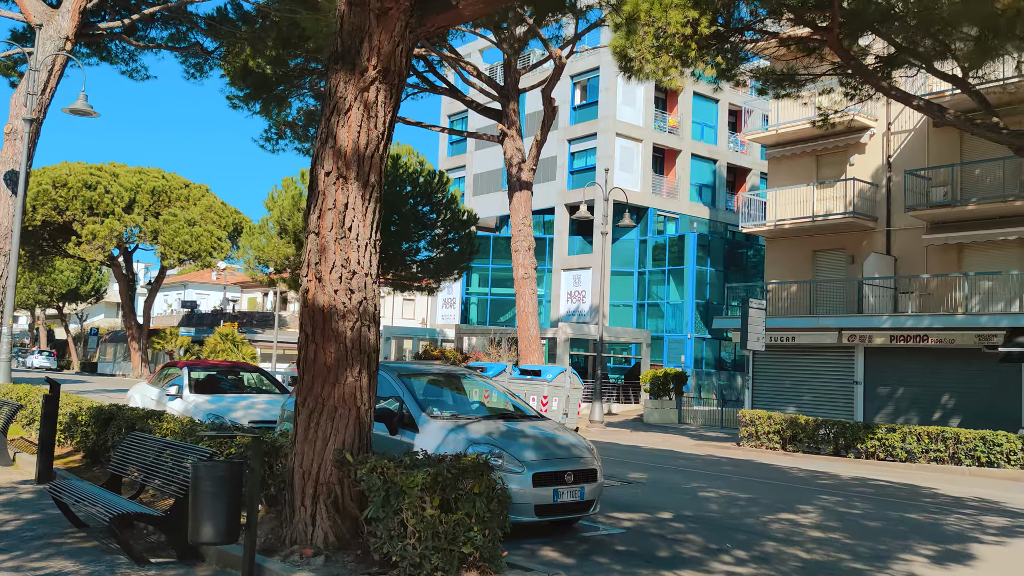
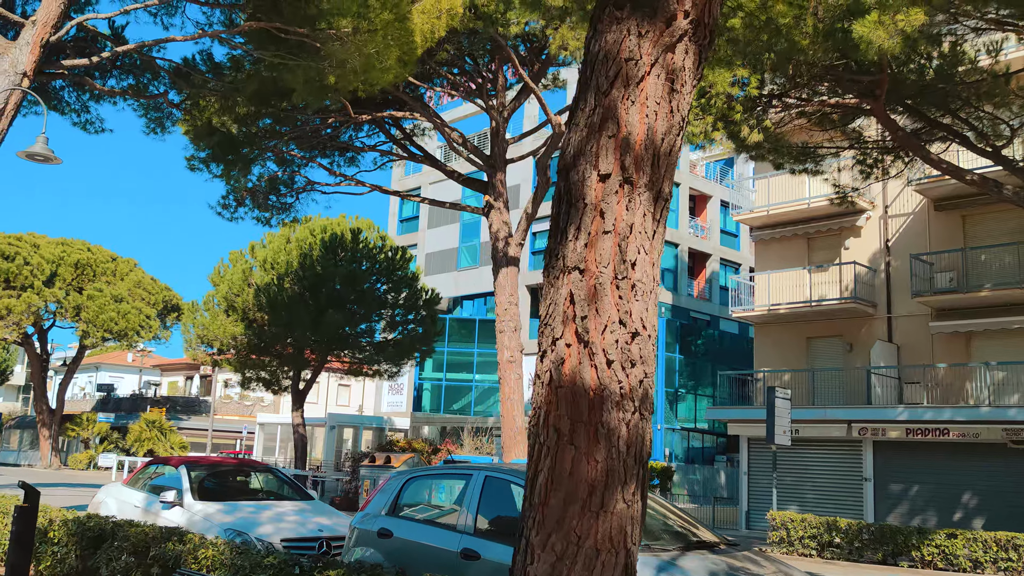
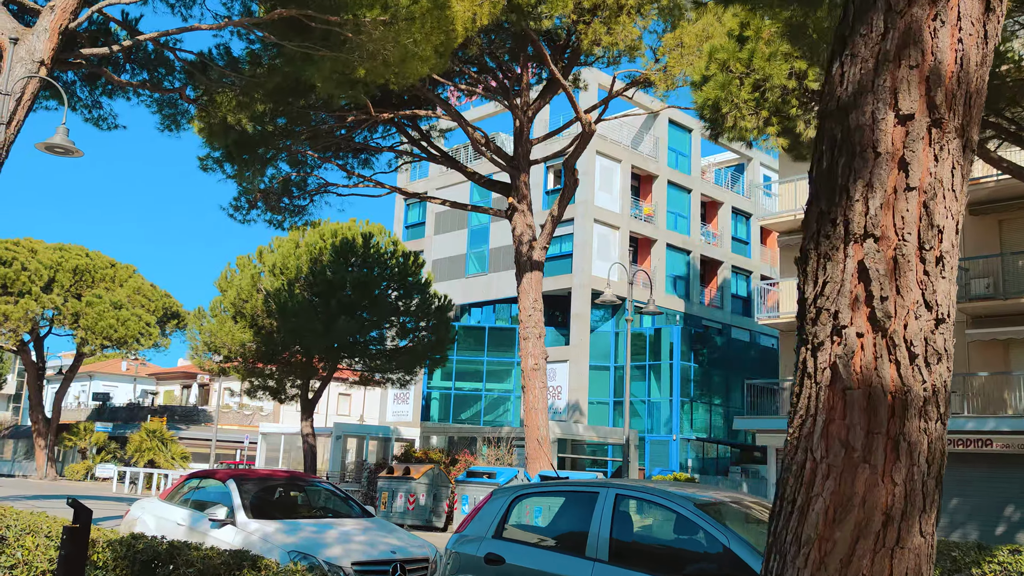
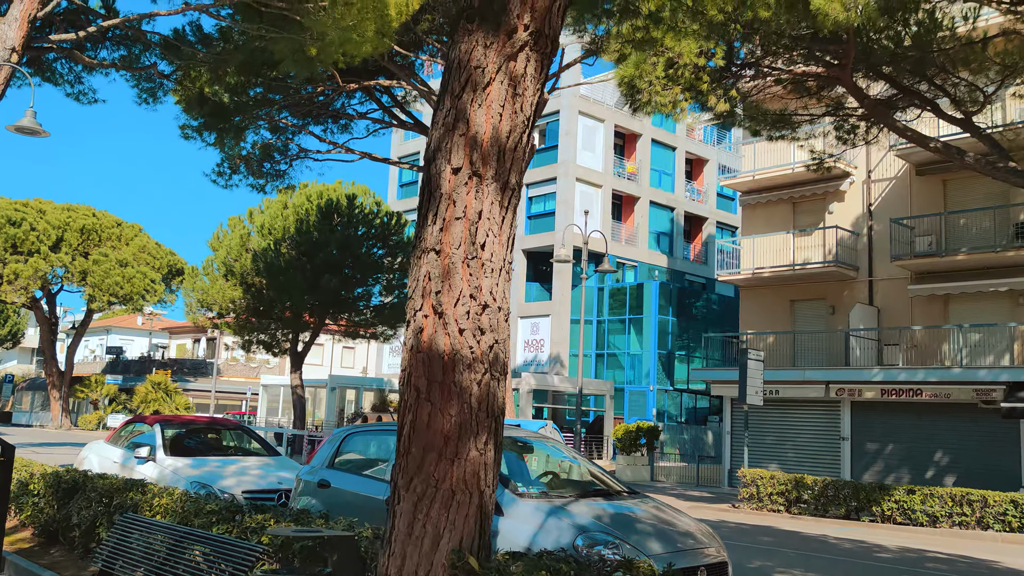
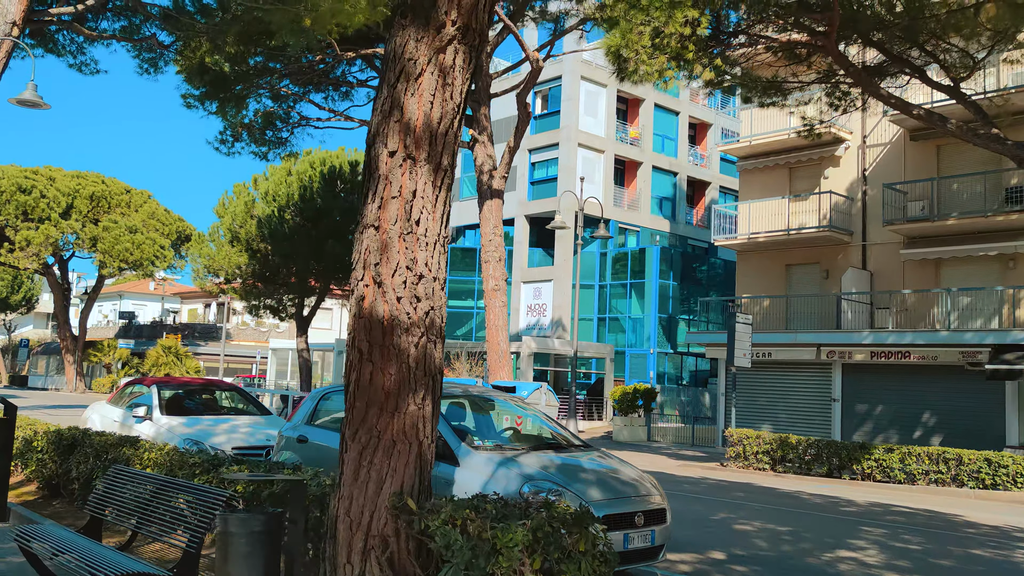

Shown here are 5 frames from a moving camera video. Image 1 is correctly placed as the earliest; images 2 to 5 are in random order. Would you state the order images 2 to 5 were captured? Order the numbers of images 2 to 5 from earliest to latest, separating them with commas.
5, 4, 2, 3
